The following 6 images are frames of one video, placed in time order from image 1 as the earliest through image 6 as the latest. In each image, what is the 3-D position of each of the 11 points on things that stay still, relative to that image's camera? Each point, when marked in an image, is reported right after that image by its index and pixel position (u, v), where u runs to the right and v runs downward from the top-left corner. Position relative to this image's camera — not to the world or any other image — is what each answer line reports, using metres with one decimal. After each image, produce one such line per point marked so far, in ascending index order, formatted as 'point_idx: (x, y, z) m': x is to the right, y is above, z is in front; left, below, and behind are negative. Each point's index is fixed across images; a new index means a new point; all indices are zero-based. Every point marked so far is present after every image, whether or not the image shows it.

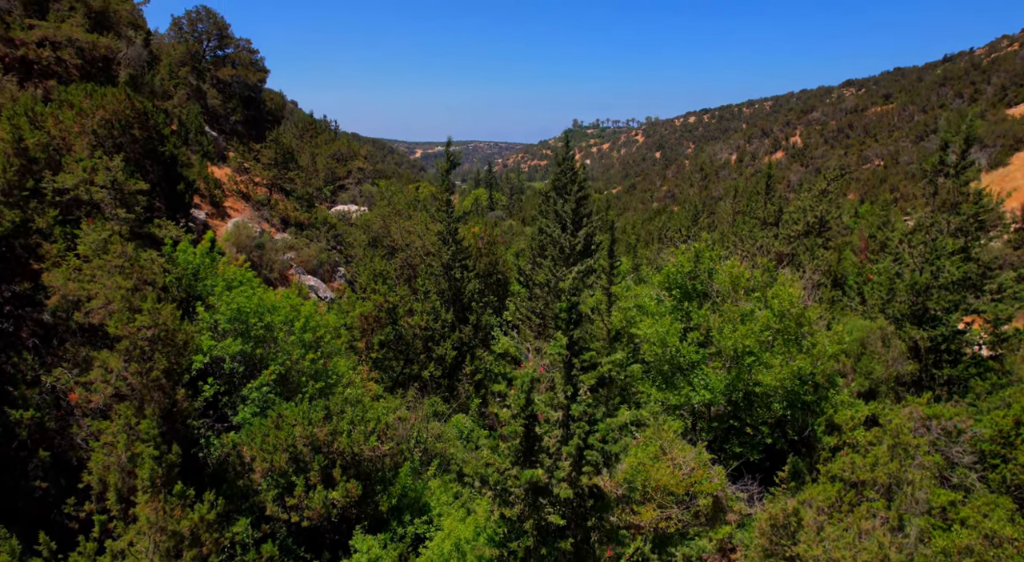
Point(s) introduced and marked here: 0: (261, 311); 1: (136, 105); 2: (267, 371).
0: (-6.3, -0.8, +15.4) m
1: (-11.3, +5.3, +18.5) m
2: (-5.8, -2.2, +14.6) m
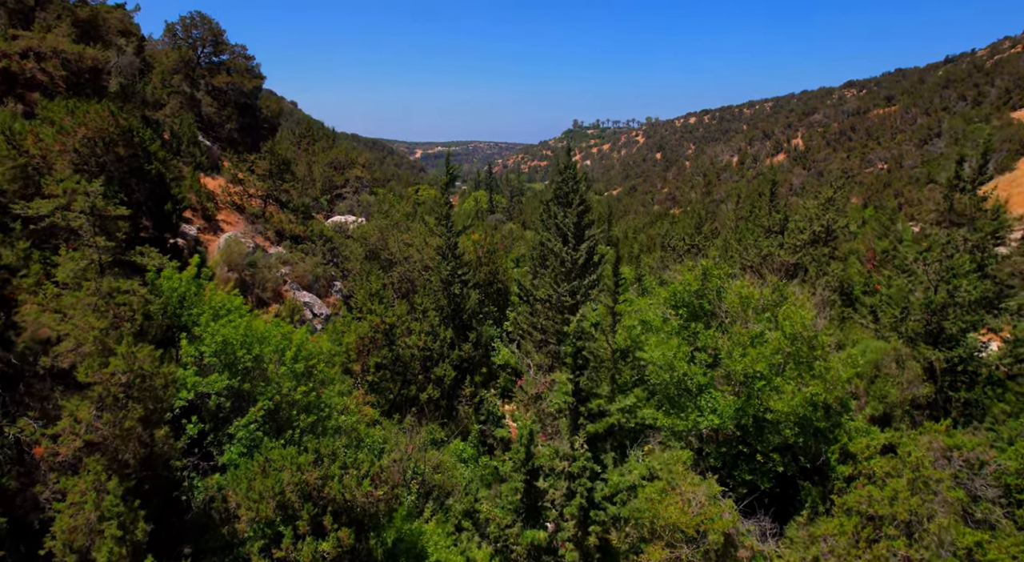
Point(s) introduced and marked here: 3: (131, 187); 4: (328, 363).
0: (-6.2, -1.5, +14.6) m
1: (-11.3, +4.6, +17.7) m
2: (-5.7, -2.8, +13.8) m
3: (-11.1, +2.7, +17.9) m
4: (-5.4, -2.4, +18.0) m
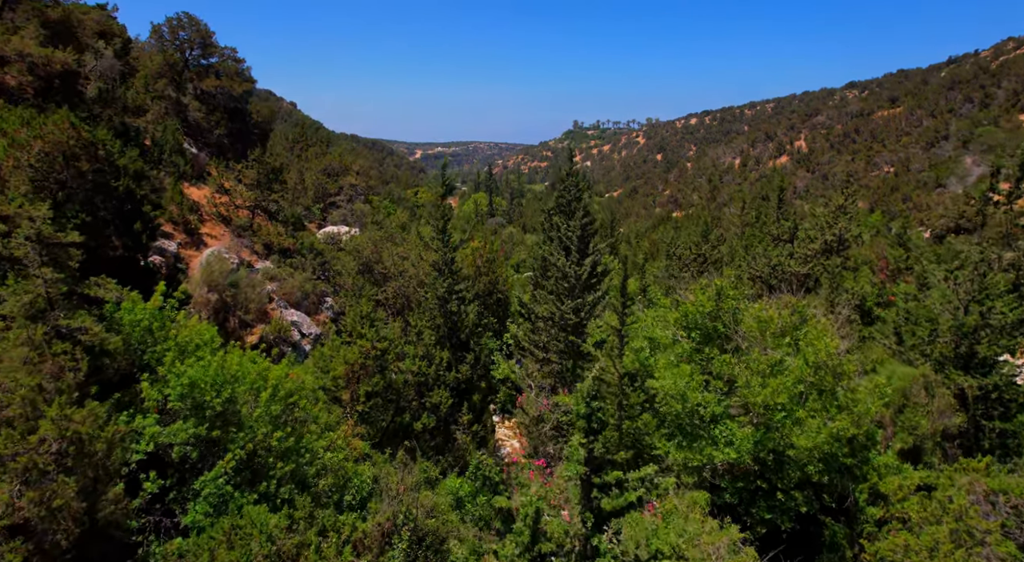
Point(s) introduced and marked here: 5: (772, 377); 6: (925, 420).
0: (-6.2, -2.1, +13.1) m
1: (-11.2, +3.9, +16.2) m
2: (-5.7, -3.5, +12.3) m
3: (-11.1, +2.0, +16.4) m
4: (-5.4, -3.1, +16.5) m
5: (+7.9, -2.9, +18.7) m
6: (+12.9, -4.3, +19.3) m
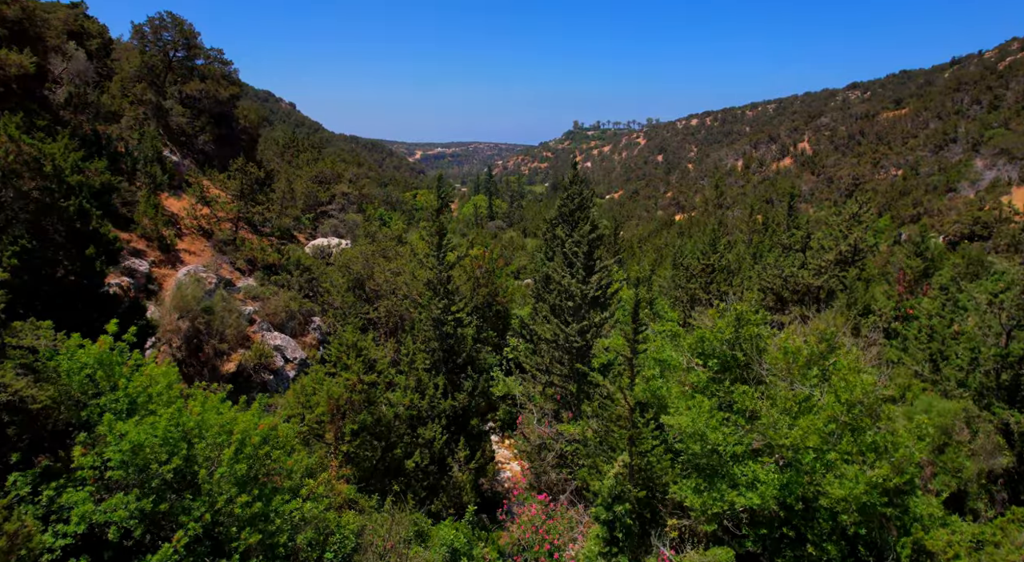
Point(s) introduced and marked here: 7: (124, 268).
0: (-6.2, -2.9, +11.3) m
1: (-11.2, +3.1, +14.4) m
2: (-5.7, -4.3, +10.5) m
3: (-11.0, +1.3, +14.6) m
4: (-5.3, -3.9, +14.7) m
5: (+7.9, -3.7, +16.9) m
6: (+12.9, -5.1, +17.5) m
7: (-12.1, +0.4, +19.3) m
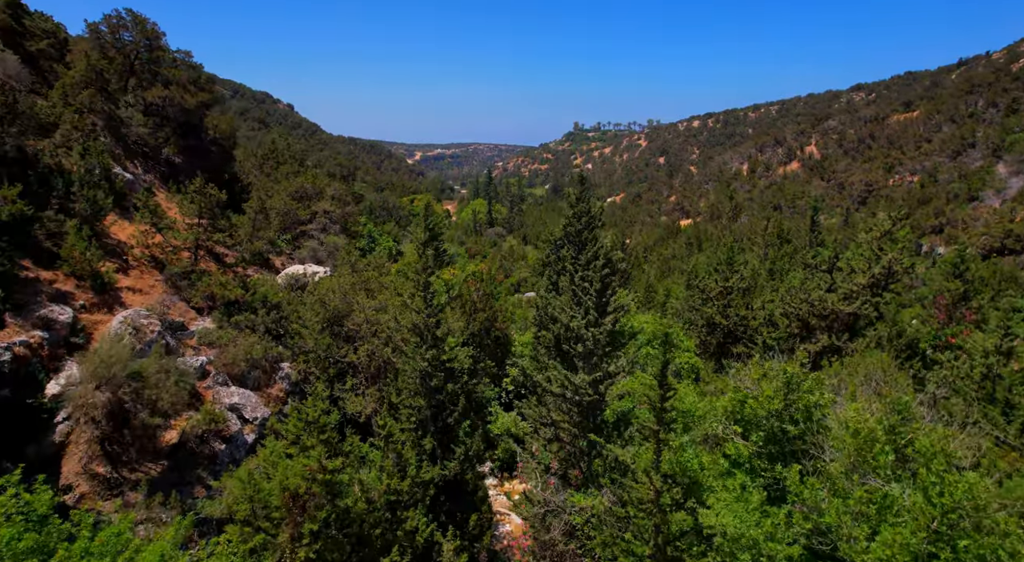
0: (-6.2, -4.3, +7.7) m
1: (-11.2, +1.7, +10.9) m
2: (-5.7, -5.7, +6.9) m
3: (-11.0, -0.1, +11.0) m
4: (-5.3, -5.3, +11.1) m
5: (+7.9, -5.1, +13.3) m
6: (+12.9, -6.5, +13.9) m
7: (-12.1, -1.0, +15.8) m
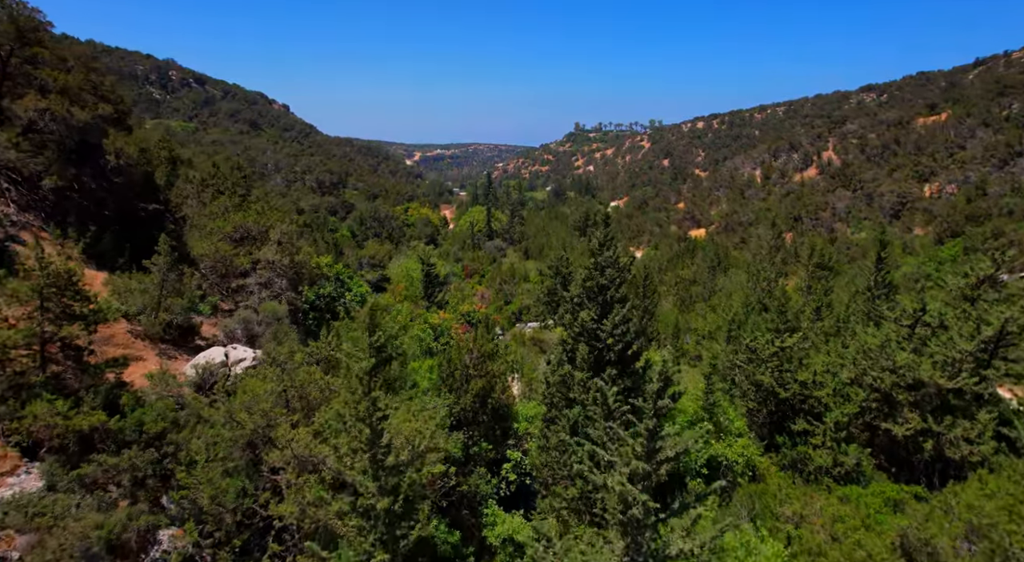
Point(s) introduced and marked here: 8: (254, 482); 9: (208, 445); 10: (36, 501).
0: (-6.1, -7.2, -0.2) m
1: (-11.1, -1.1, +3.0) m
2: (-5.6, -8.6, -1.0) m
3: (-10.9, -3.0, +3.1) m
4: (-5.2, -8.1, +3.2) m
5: (+8.0, -8.0, +5.5) m
6: (+13.0, -9.4, +6.1) m
7: (-12.0, -3.9, +7.9) m
8: (-6.7, -5.3, +15.9) m
9: (-7.6, -4.0, +15.1) m
10: (-9.8, -4.6, +13.1) m
